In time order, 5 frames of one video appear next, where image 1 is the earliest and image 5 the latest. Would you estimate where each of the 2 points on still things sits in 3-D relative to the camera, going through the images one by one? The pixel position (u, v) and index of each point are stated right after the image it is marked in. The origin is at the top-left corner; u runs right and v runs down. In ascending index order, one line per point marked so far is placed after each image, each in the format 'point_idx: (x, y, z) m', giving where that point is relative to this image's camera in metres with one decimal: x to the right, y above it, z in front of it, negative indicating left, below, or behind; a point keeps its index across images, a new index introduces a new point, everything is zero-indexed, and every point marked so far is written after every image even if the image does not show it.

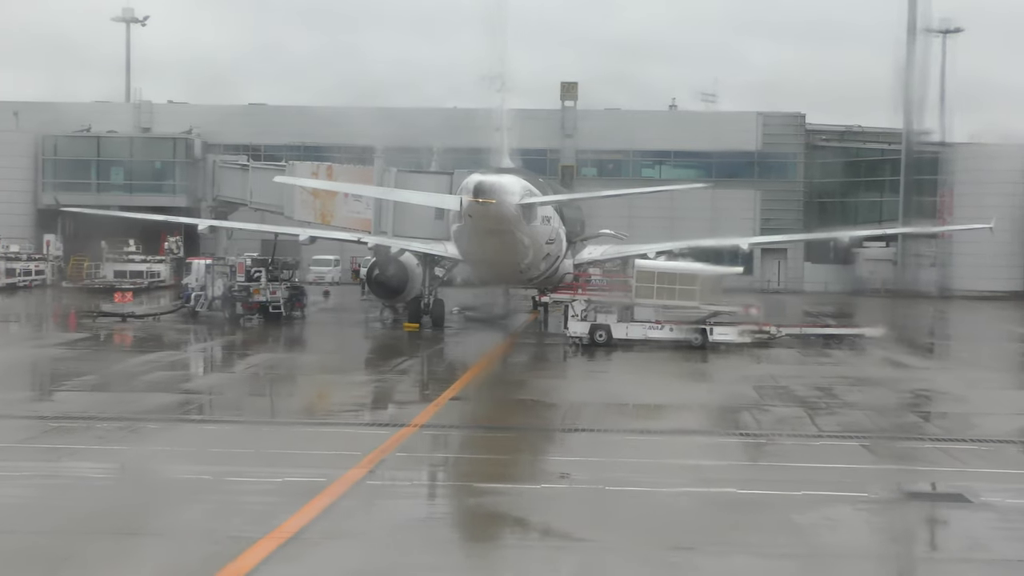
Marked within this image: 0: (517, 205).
0: (0.0, +1.6, +18.6) m
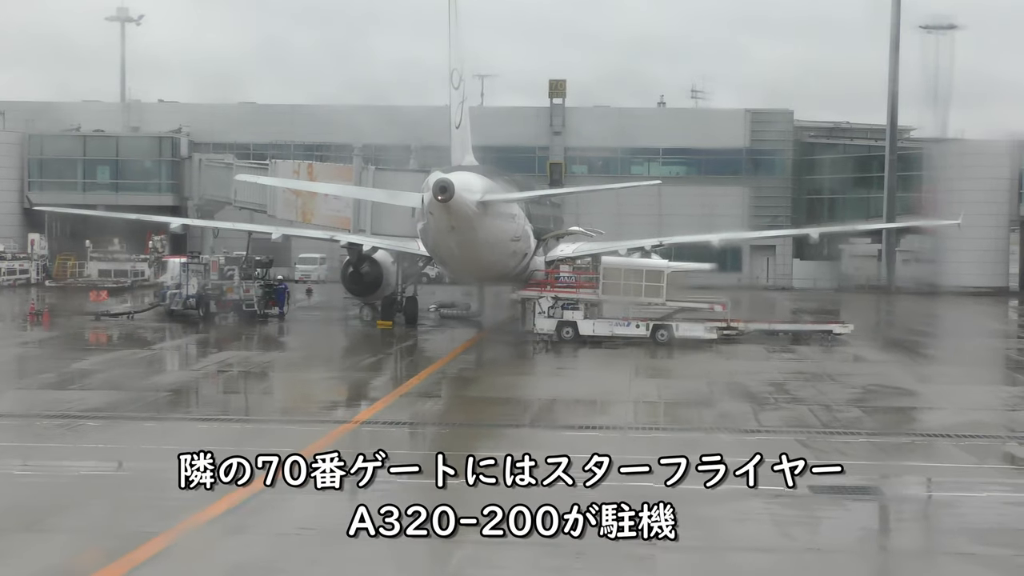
0: (-0.7, +1.7, +18.6) m
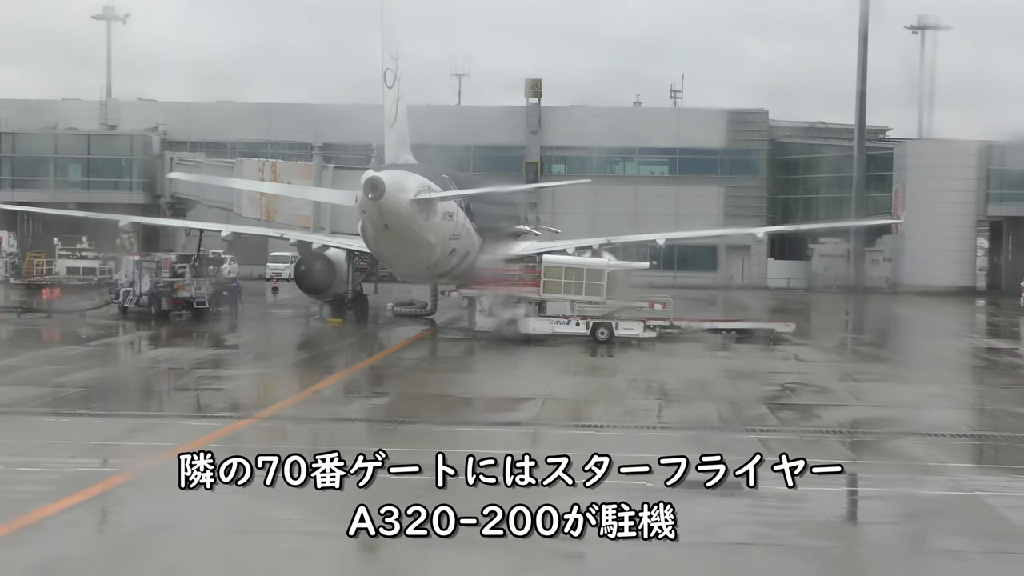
0: (-2.0, +1.7, +18.7) m
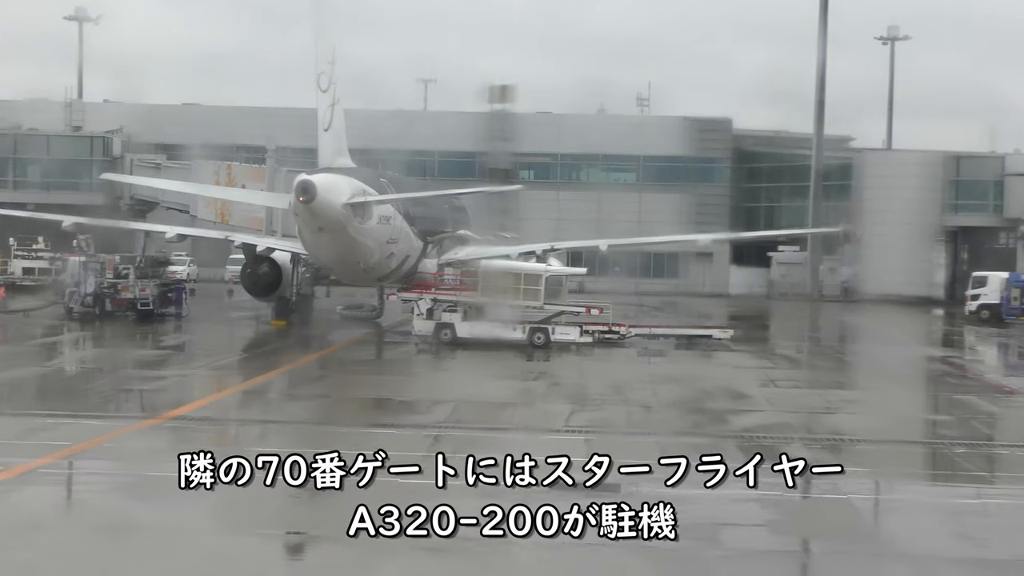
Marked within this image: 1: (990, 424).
0: (-3.4, +1.7, +18.8) m
1: (+7.9, -2.2, +15.3) m
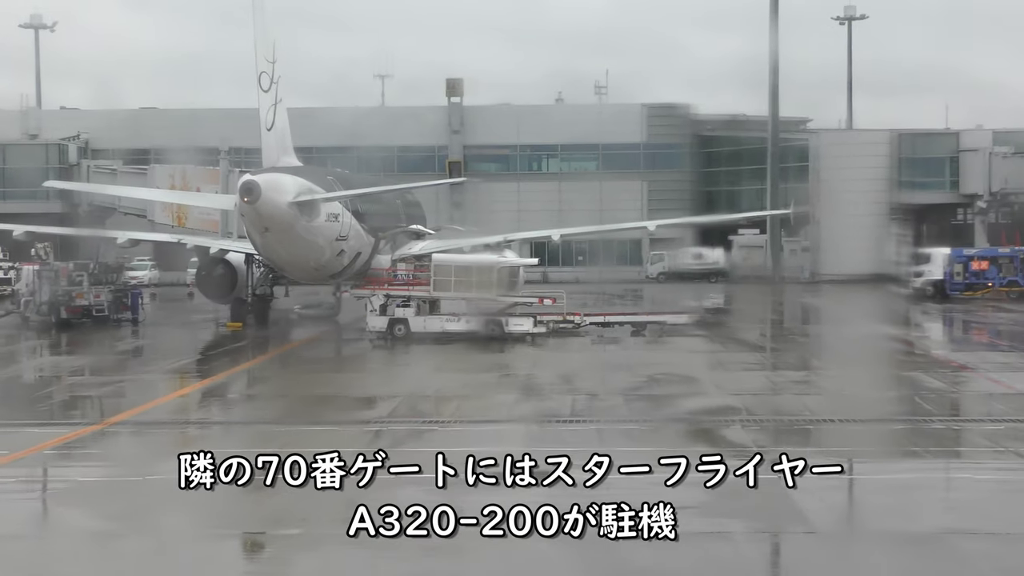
0: (-4.4, +1.7, +18.7) m
1: (+7.0, -1.8, +15.5) m
